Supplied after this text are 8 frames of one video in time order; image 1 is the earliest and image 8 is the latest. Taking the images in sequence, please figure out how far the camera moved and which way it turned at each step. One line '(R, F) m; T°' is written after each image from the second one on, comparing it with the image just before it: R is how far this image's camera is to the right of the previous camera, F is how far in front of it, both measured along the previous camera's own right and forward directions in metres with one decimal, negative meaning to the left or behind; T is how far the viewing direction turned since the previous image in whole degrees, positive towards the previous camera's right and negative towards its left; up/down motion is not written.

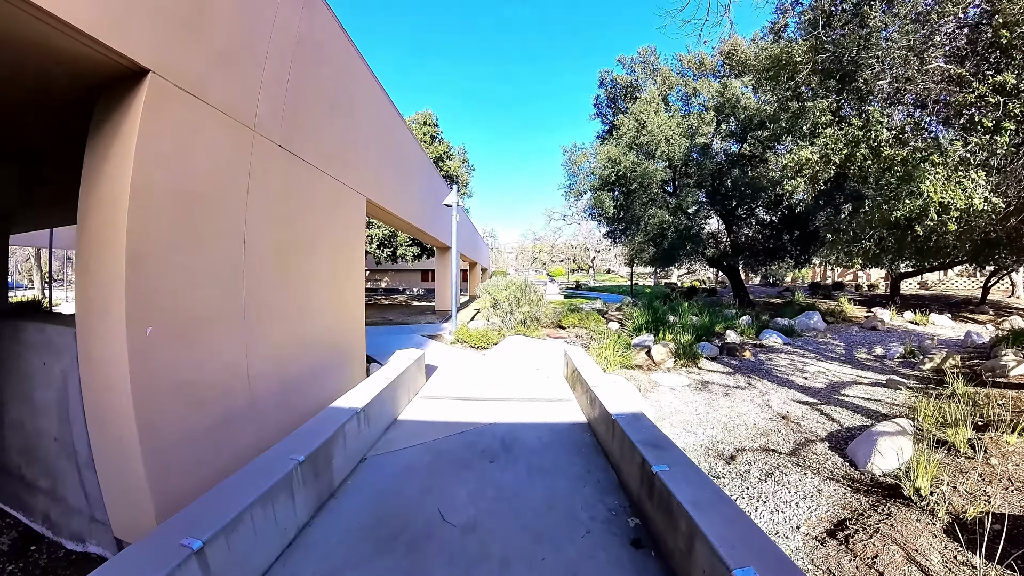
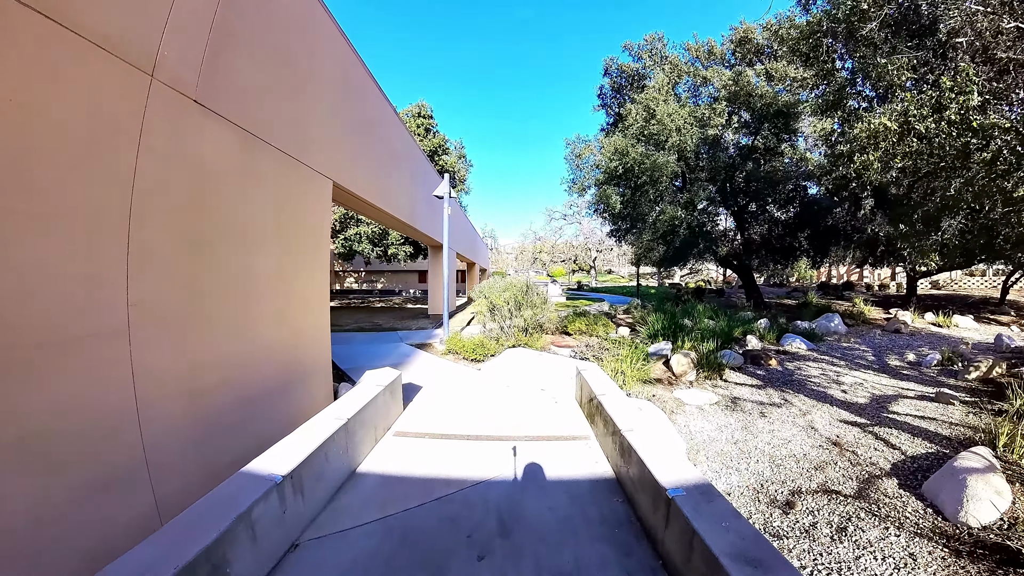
(0.0, +0.7) m; 0°
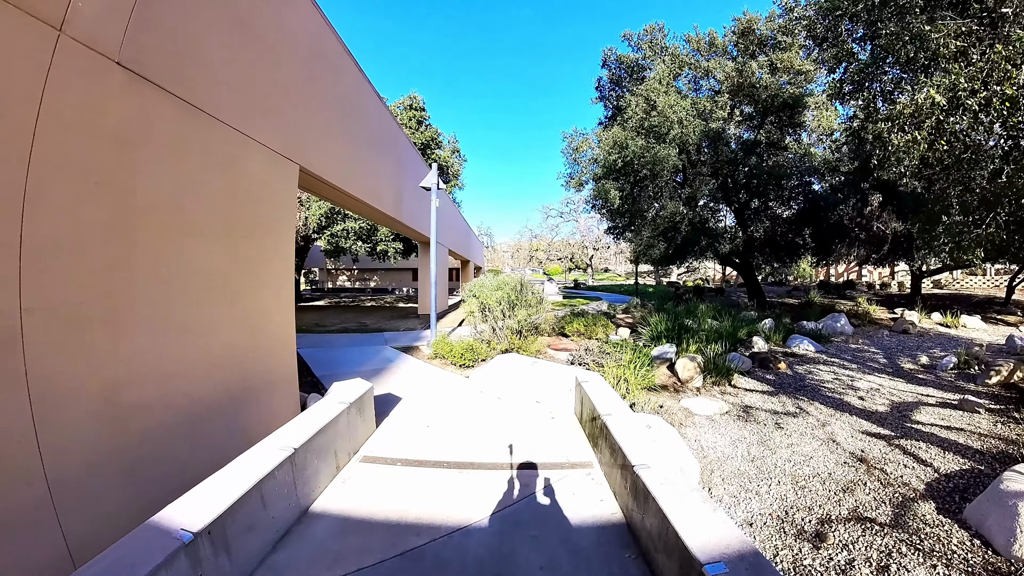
(+0.1, +0.4) m; 0°
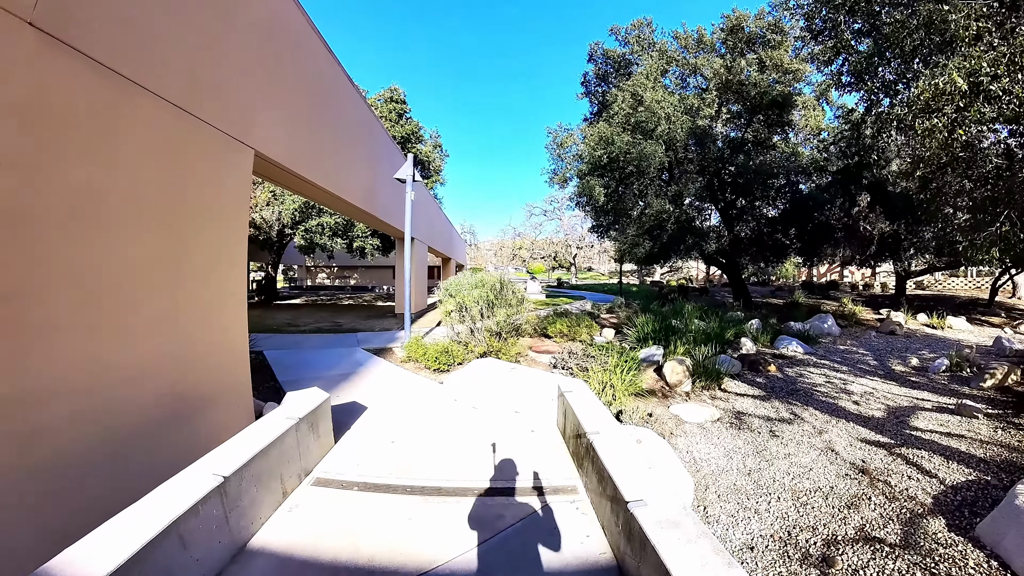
(+0.1, +0.3) m; +1°
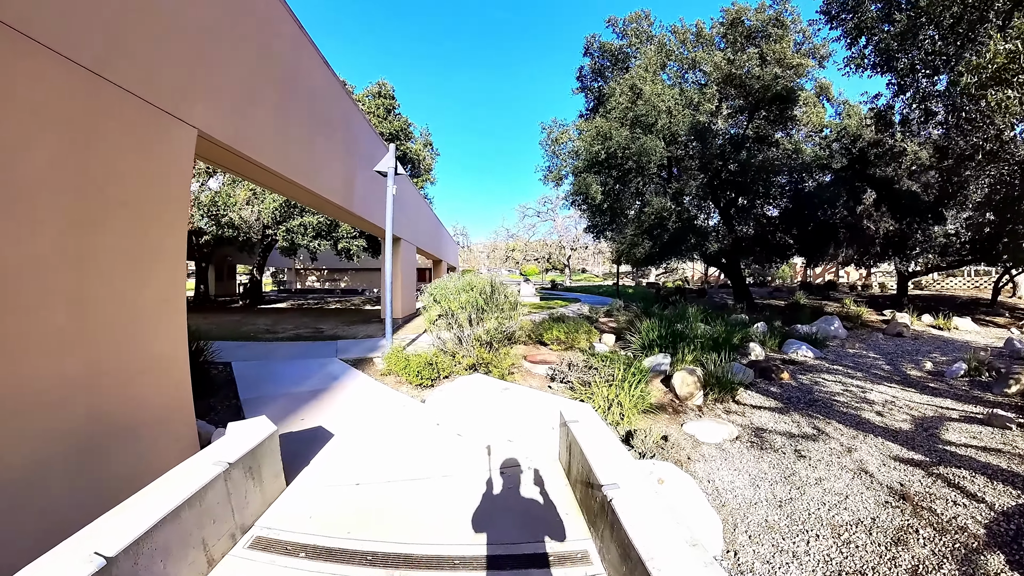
(0.0, +0.4) m; +1°
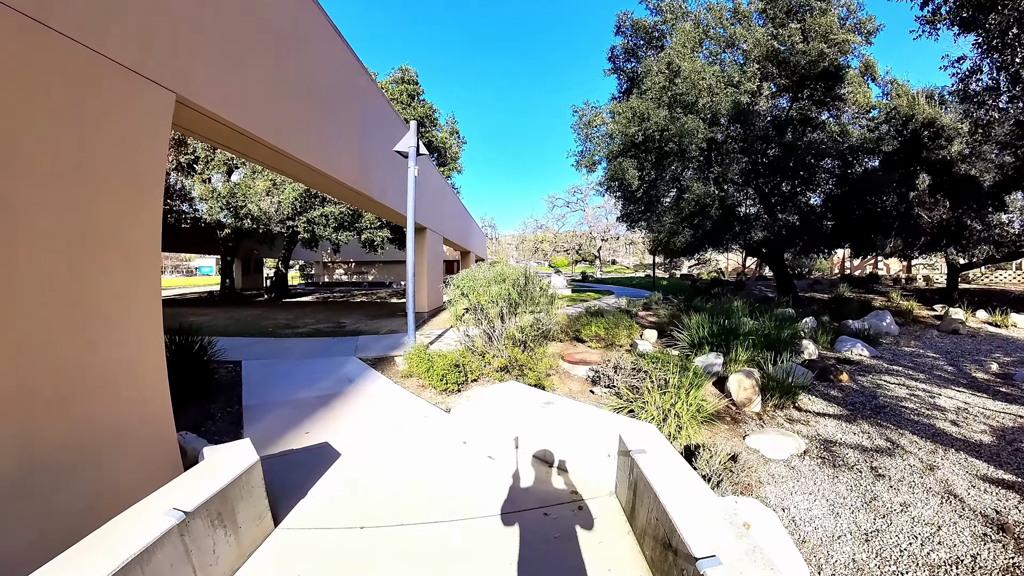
(-0.1, +0.3) m; -3°
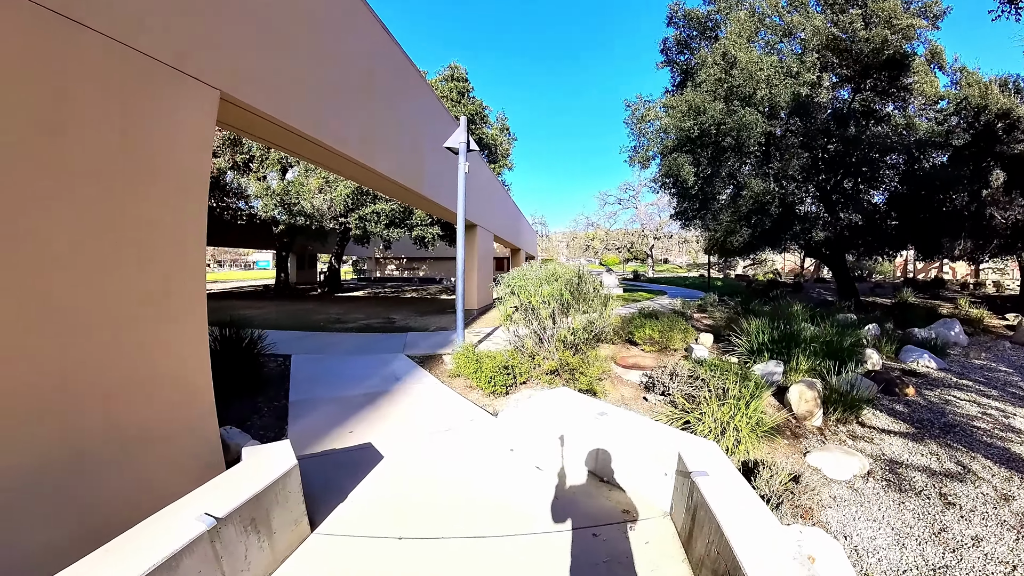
(-0.1, 0.0) m; -4°
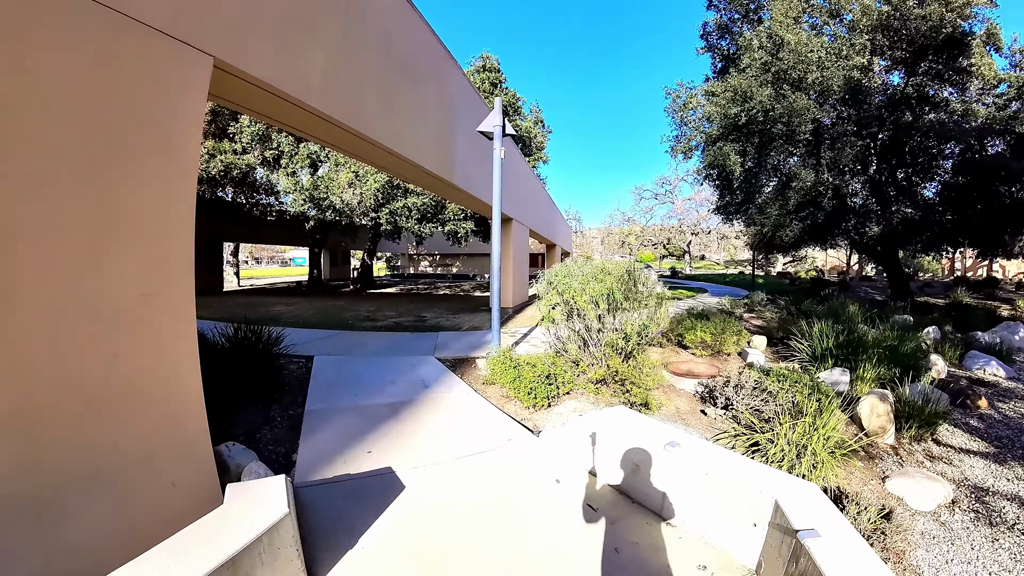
(-0.1, +0.2) m; -3°
